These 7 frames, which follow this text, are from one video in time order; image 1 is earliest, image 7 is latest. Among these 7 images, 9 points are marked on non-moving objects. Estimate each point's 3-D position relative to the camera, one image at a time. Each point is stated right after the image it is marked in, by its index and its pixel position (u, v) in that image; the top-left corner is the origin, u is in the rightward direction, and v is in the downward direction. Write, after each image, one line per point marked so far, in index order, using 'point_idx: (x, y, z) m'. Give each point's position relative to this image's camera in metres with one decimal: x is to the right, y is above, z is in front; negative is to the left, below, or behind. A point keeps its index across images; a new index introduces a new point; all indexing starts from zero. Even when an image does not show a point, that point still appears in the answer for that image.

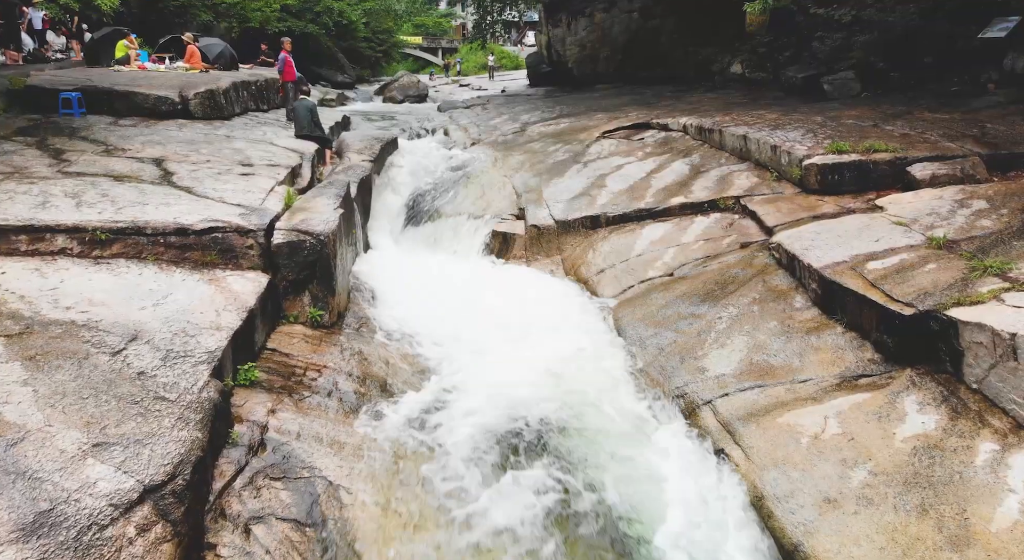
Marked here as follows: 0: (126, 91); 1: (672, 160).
0: (-5.6, +2.7, +10.2) m
1: (+2.1, +1.6, +9.3) m
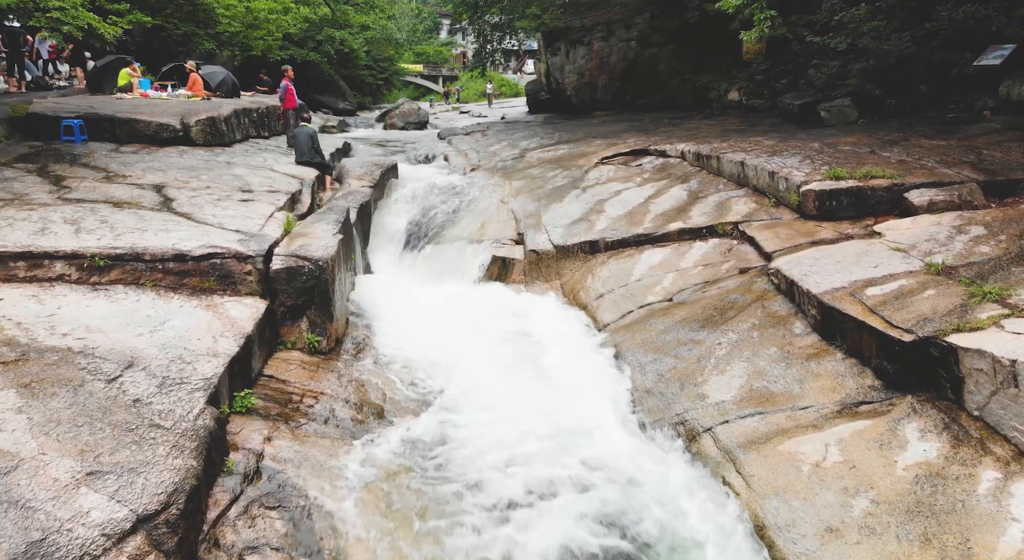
0: (-5.6, +2.4, +10.3) m
1: (+2.1, +1.3, +9.3) m
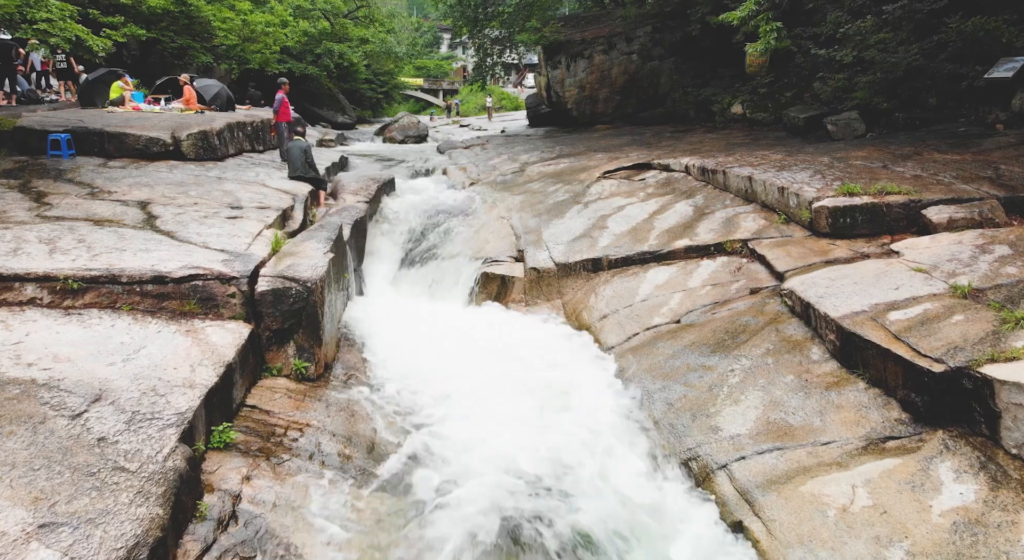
0: (-5.6, +2.1, +10.0) m
1: (+2.1, +1.0, +9.0) m
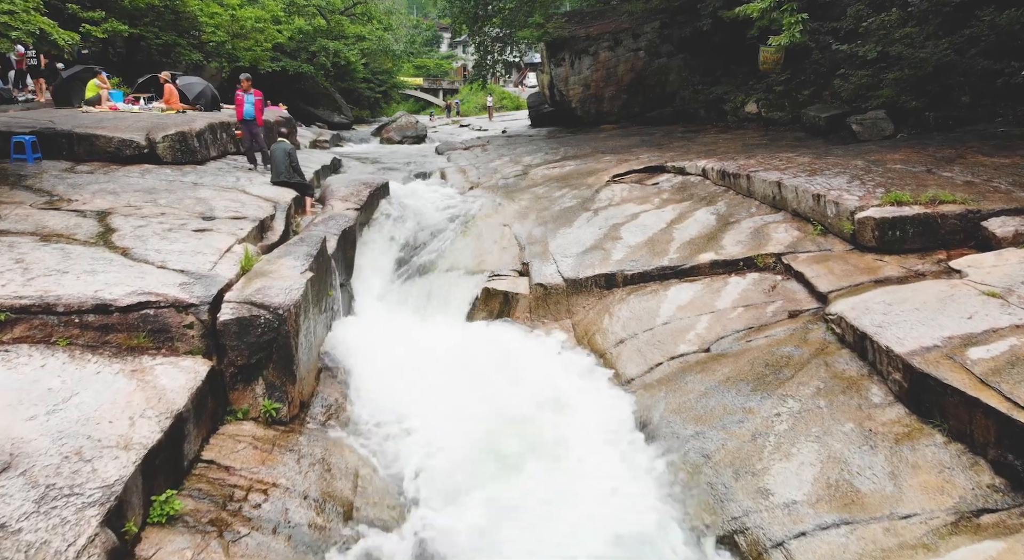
0: (-5.6, +1.9, +9.2) m
1: (+2.1, +0.8, +8.2) m
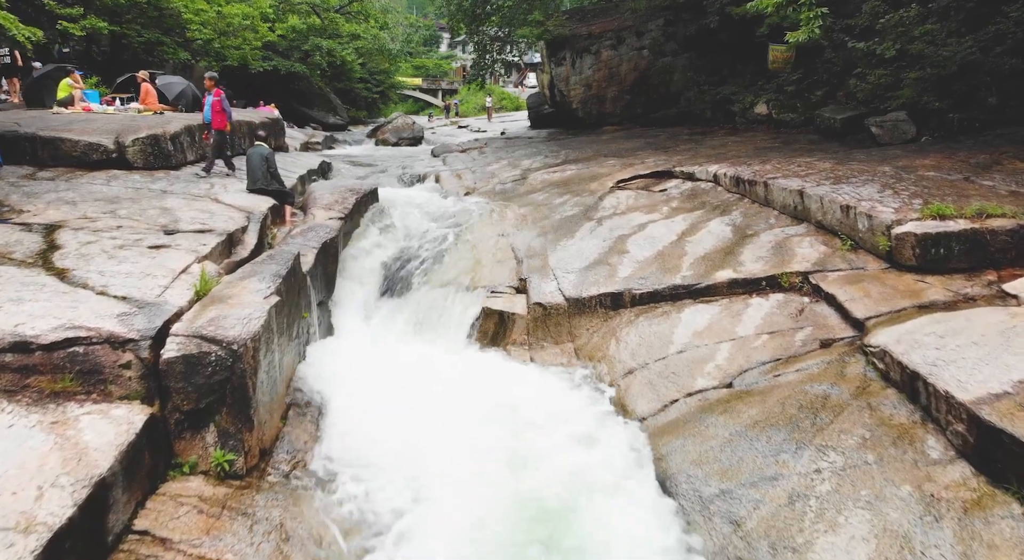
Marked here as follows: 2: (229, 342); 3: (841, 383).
0: (-5.6, +1.7, +8.5) m
1: (+2.1, +0.7, +7.6) m
2: (-1.6, -0.4, +4.0) m
3: (+2.1, -0.7, +4.5) m
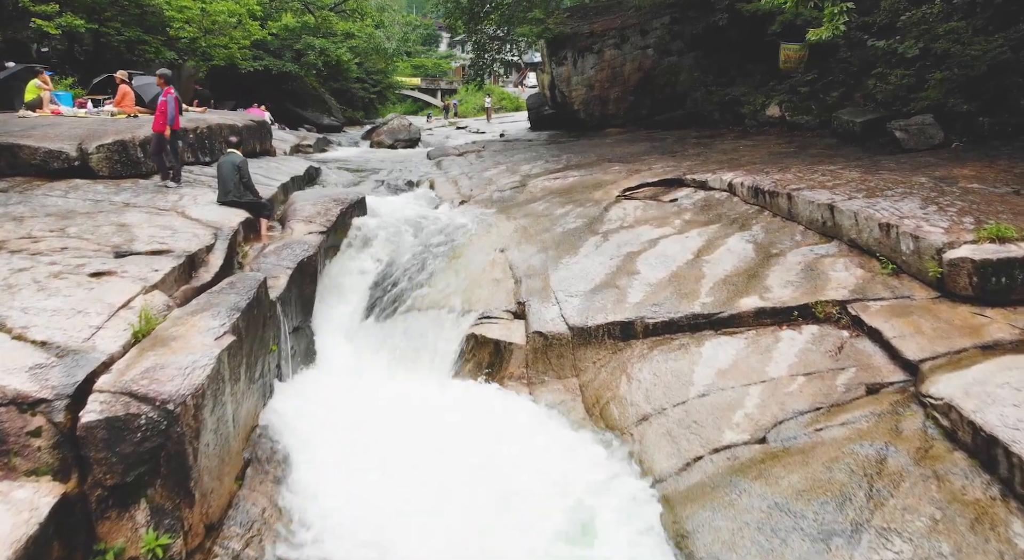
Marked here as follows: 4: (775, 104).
0: (-5.7, +1.5, +7.8) m
1: (+2.1, +0.4, +6.9) m
2: (-1.6, -0.6, +3.3) m
3: (+2.1, -0.9, +3.8) m
4: (+5.1, +3.4, +13.7) m
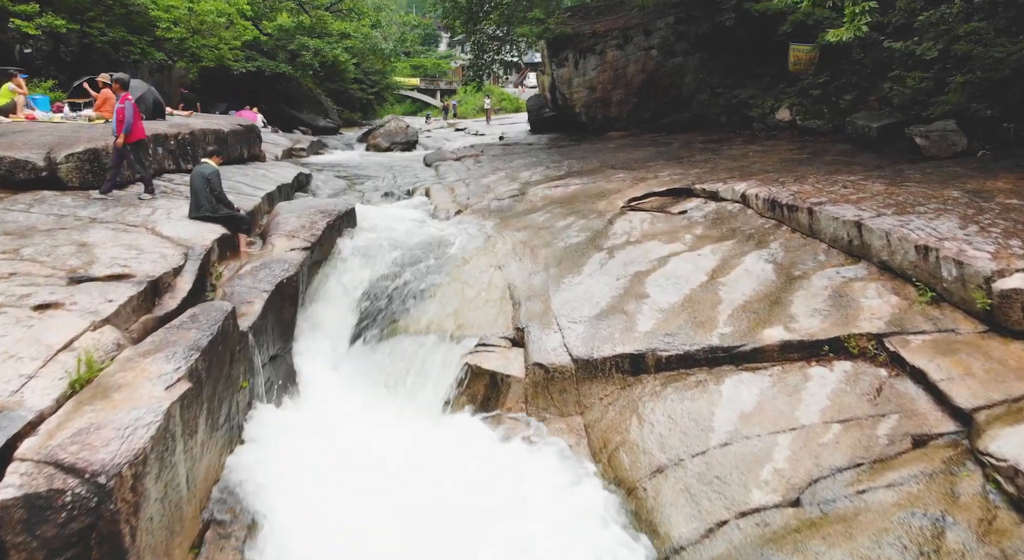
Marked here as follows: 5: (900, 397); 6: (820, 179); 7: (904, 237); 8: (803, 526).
0: (-5.7, +1.3, +7.3) m
1: (+2.1, +0.2, +6.3) m
2: (-1.7, -0.8, +2.8) m
3: (+2.1, -1.1, +3.2) m
4: (+5.1, +3.2, +13.1) m
5: (+2.3, -0.7, +4.1) m
6: (+3.5, +1.1, +7.9) m
7: (+2.9, +0.3, +5.2) m
8: (+1.4, -1.2, +3.4) m
